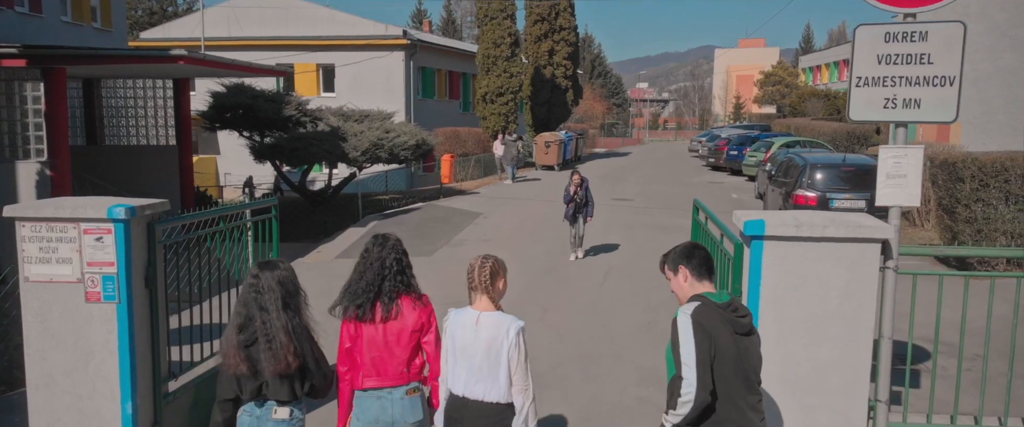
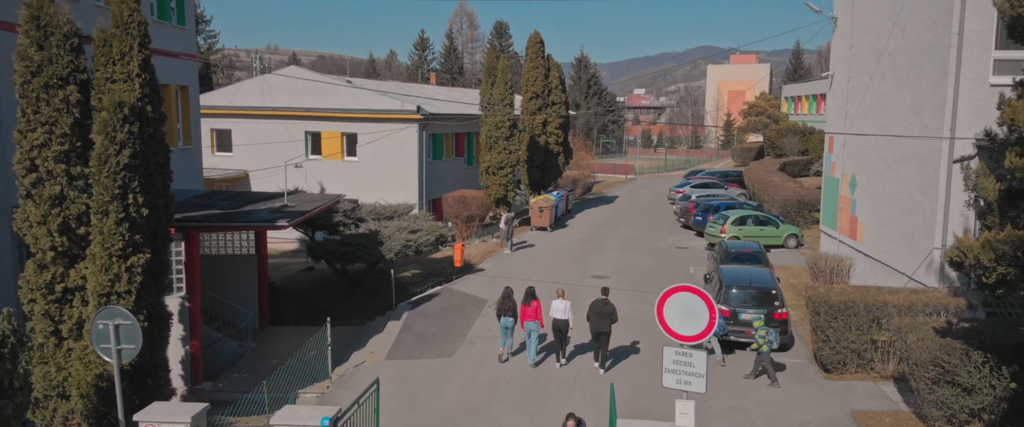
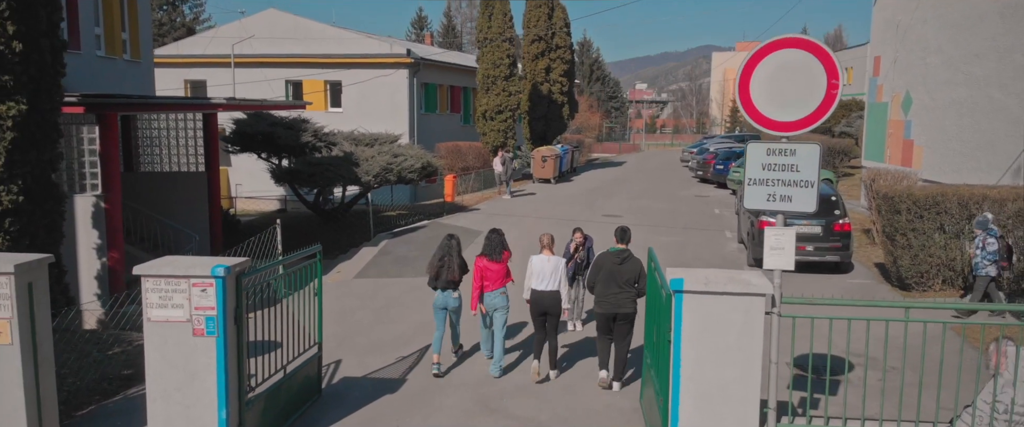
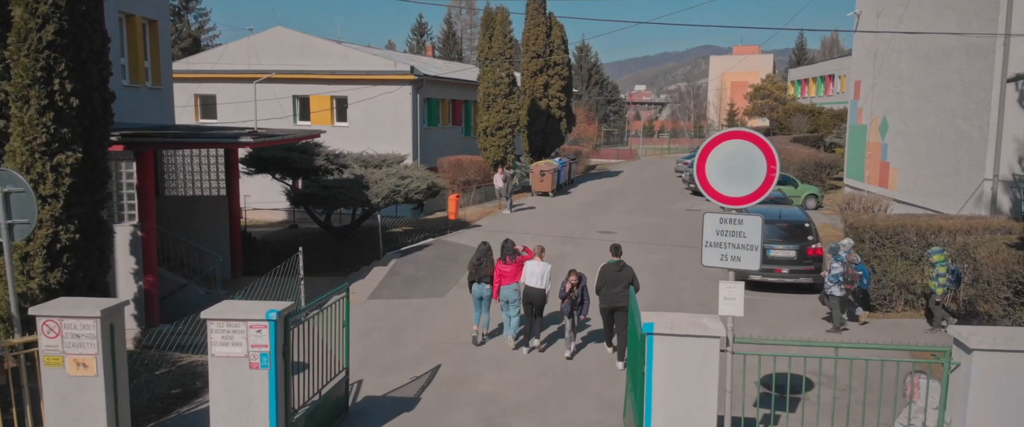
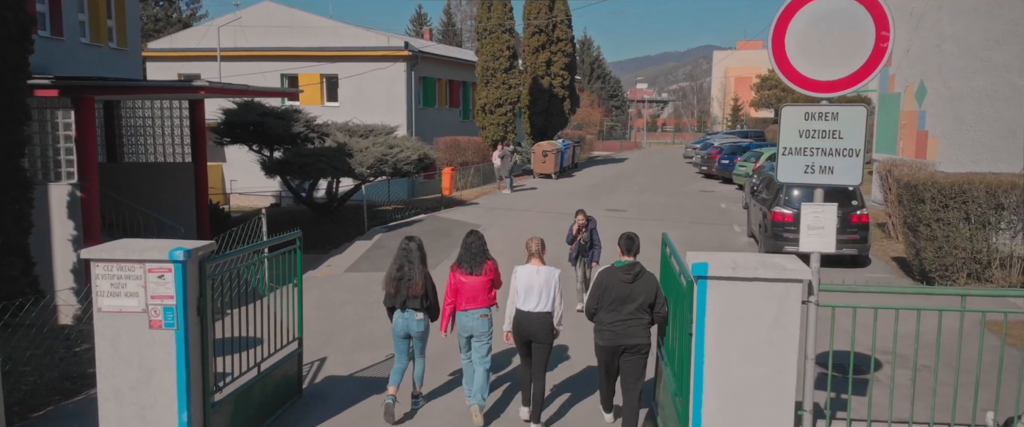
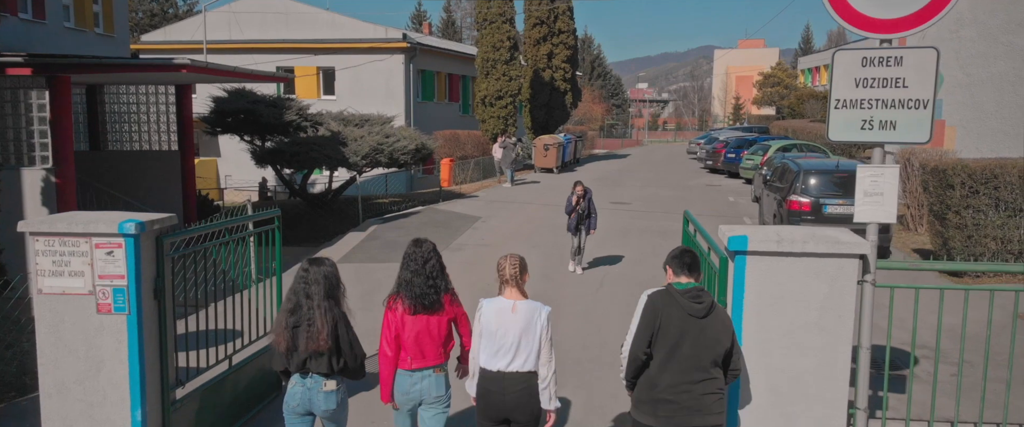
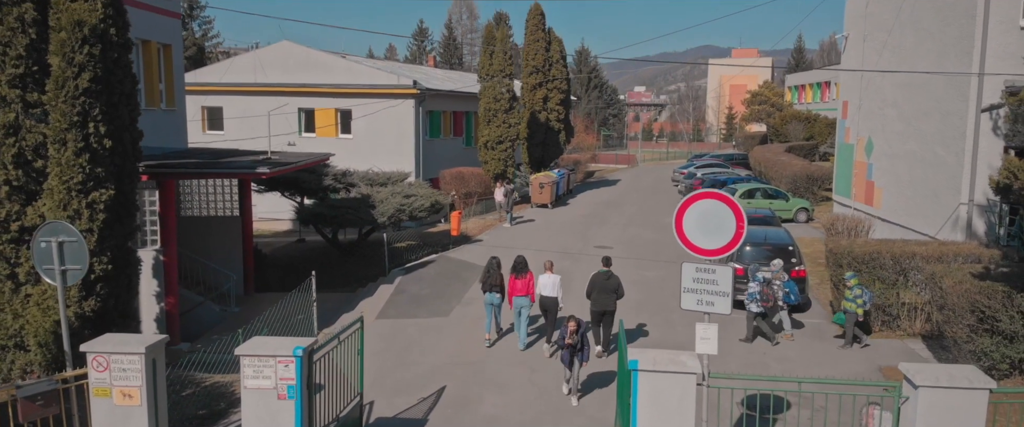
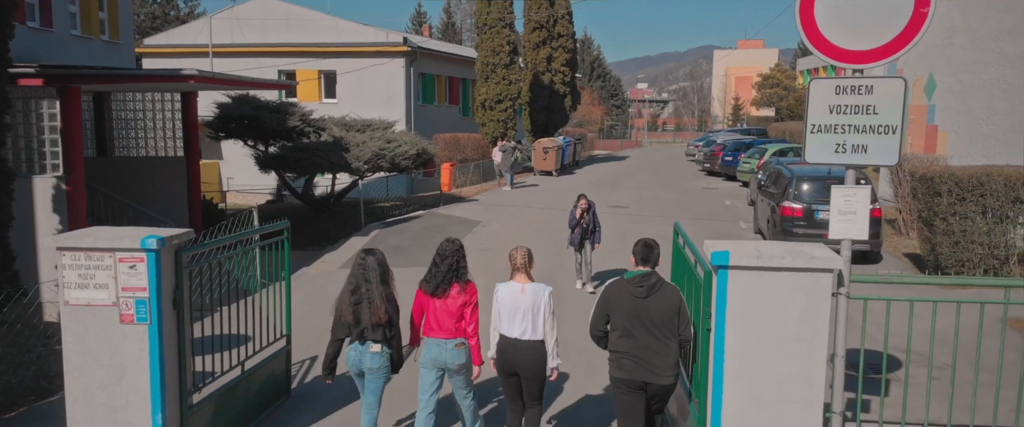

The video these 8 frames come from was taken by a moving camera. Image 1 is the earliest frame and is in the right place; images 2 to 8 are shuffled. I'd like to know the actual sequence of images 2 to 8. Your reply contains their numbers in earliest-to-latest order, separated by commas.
6, 8, 5, 3, 4, 7, 2
